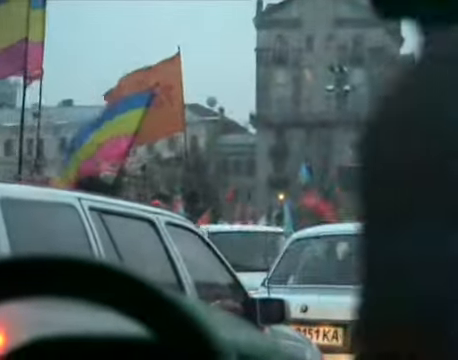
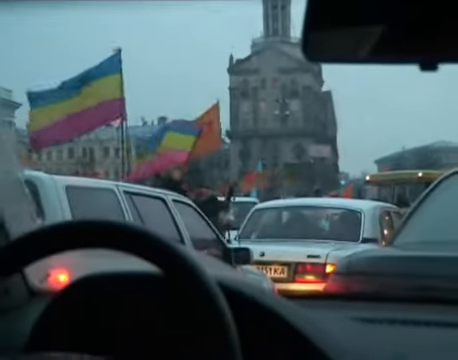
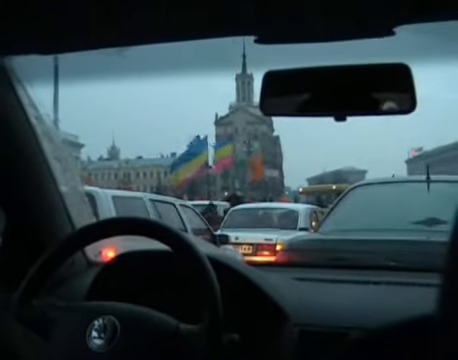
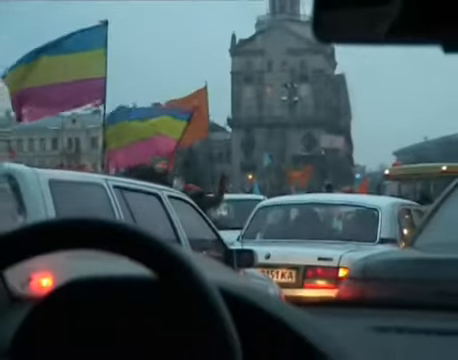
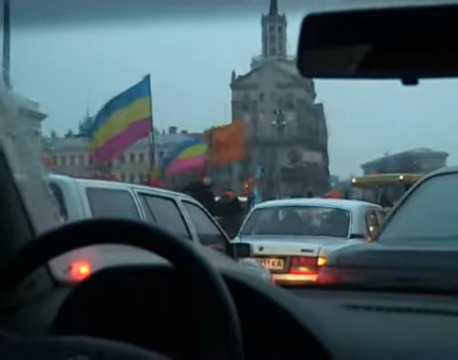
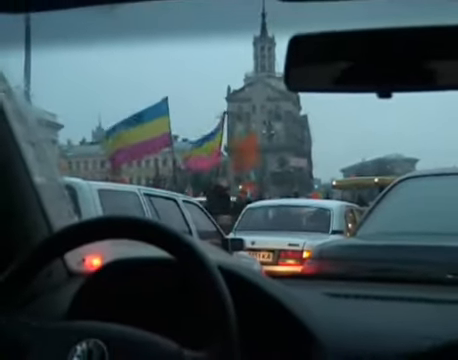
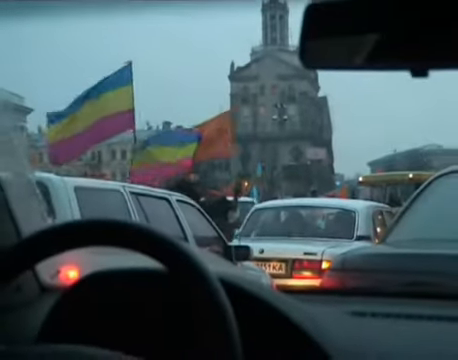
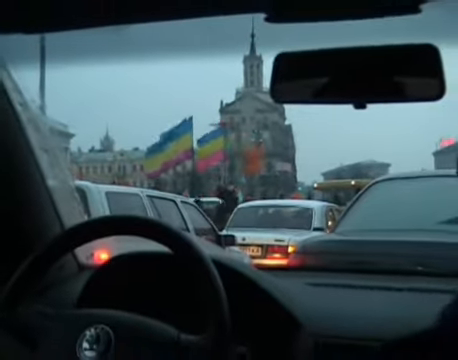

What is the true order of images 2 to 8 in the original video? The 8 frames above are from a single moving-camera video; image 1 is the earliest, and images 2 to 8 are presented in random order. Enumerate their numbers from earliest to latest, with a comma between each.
4, 2, 7, 5, 6, 8, 3
